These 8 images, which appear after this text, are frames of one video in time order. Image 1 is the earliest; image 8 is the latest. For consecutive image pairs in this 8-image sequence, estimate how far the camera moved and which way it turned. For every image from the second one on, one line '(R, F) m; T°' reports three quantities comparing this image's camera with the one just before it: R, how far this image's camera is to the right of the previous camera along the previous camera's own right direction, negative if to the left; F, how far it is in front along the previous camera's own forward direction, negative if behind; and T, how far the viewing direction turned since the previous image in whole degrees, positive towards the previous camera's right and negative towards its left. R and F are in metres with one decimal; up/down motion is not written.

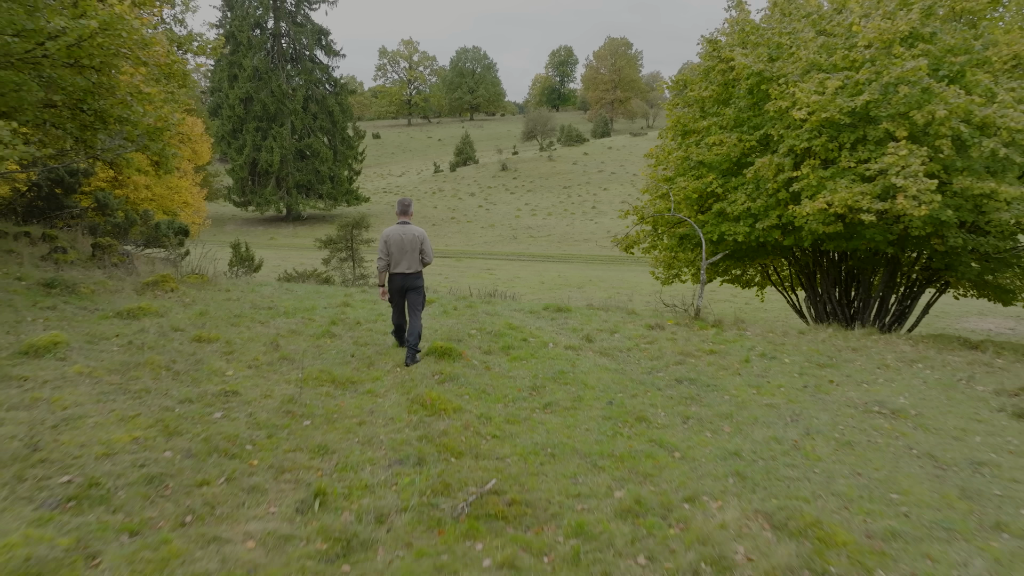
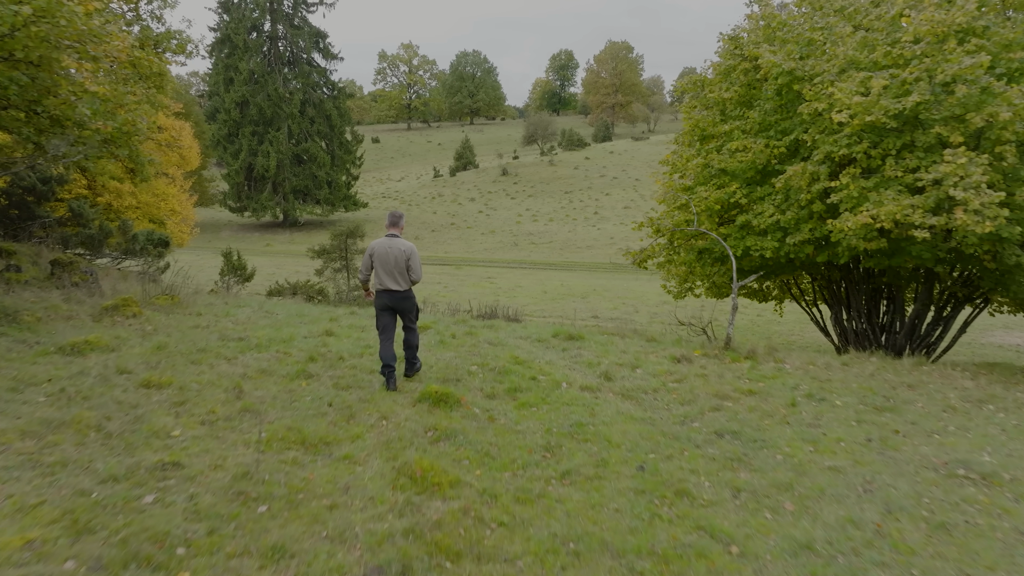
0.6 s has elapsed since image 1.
(-0.1, +1.0) m; 0°
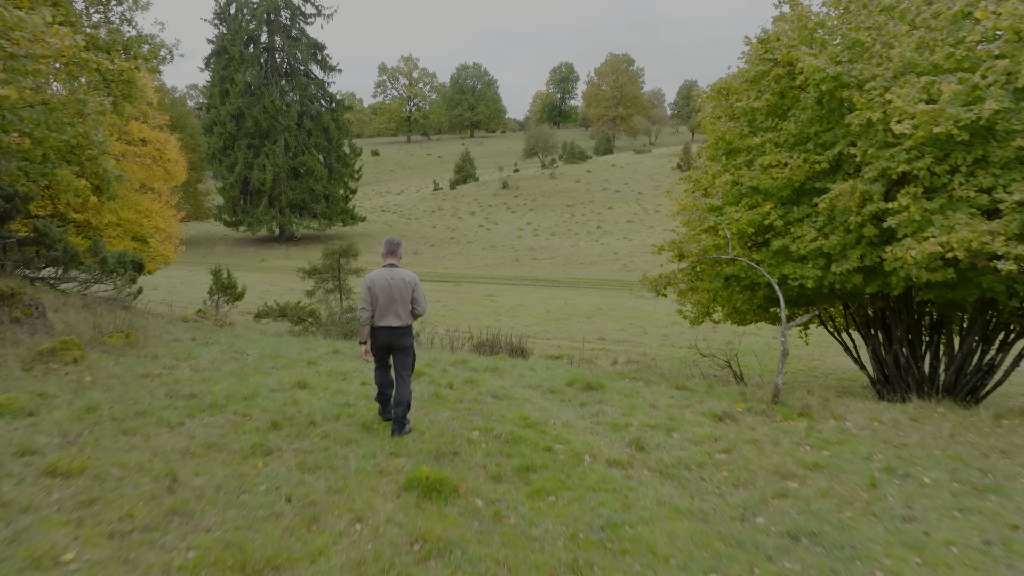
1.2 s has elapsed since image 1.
(-0.1, +1.2) m; 0°
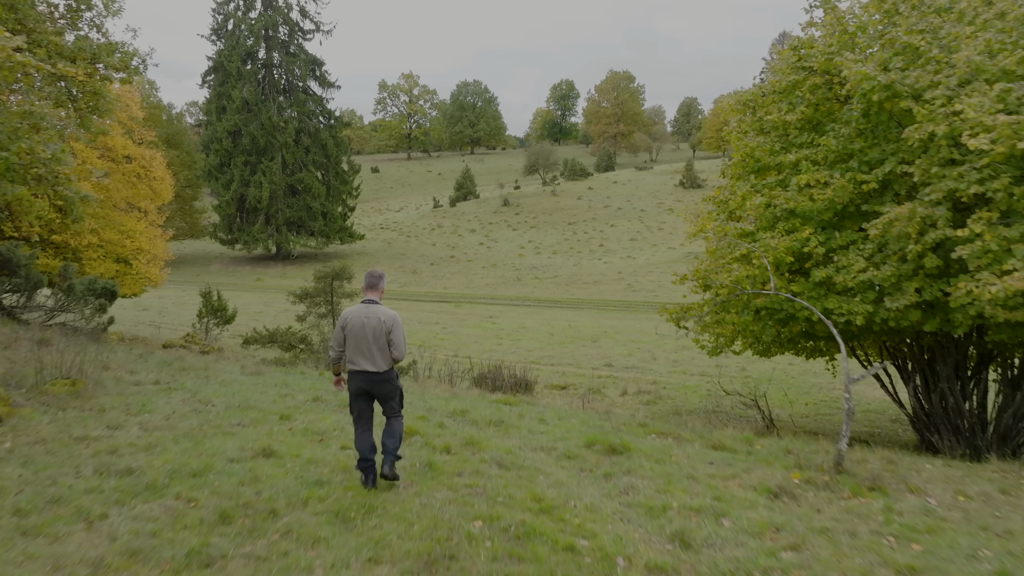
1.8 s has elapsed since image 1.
(-0.1, +1.1) m; 0°
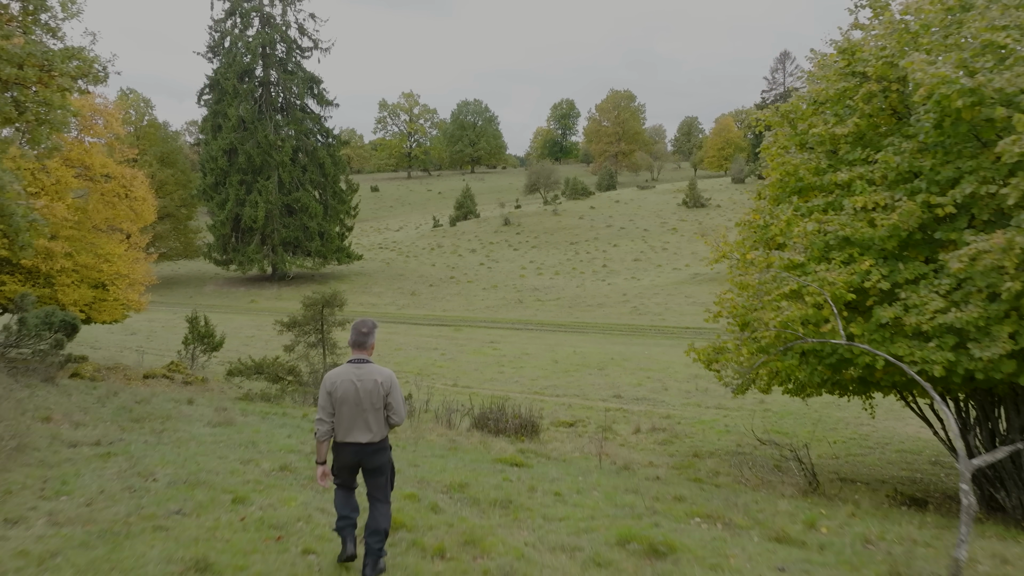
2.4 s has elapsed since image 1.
(-0.1, +1.2) m; 0°
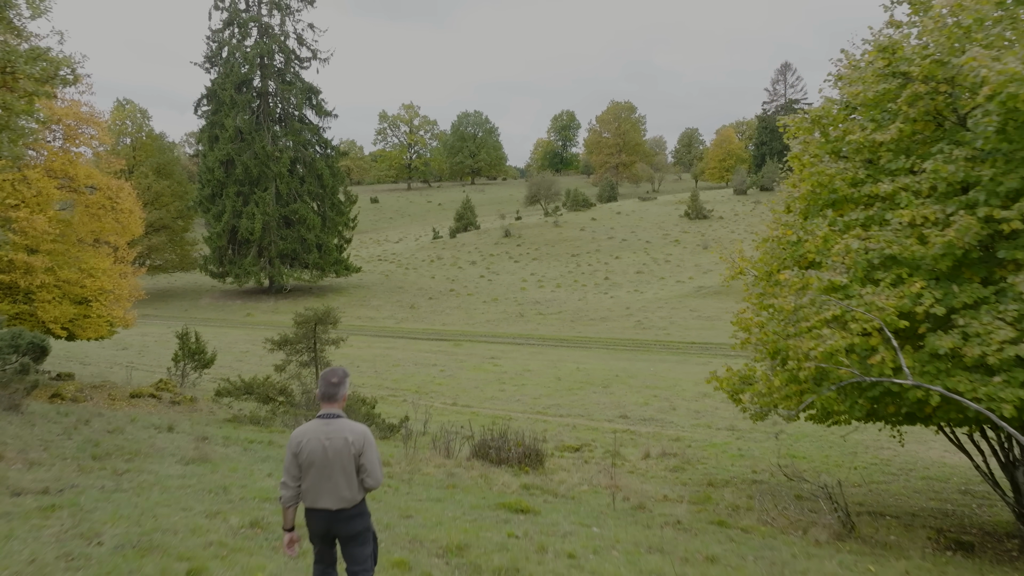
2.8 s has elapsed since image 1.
(0.0, +0.8) m; 0°
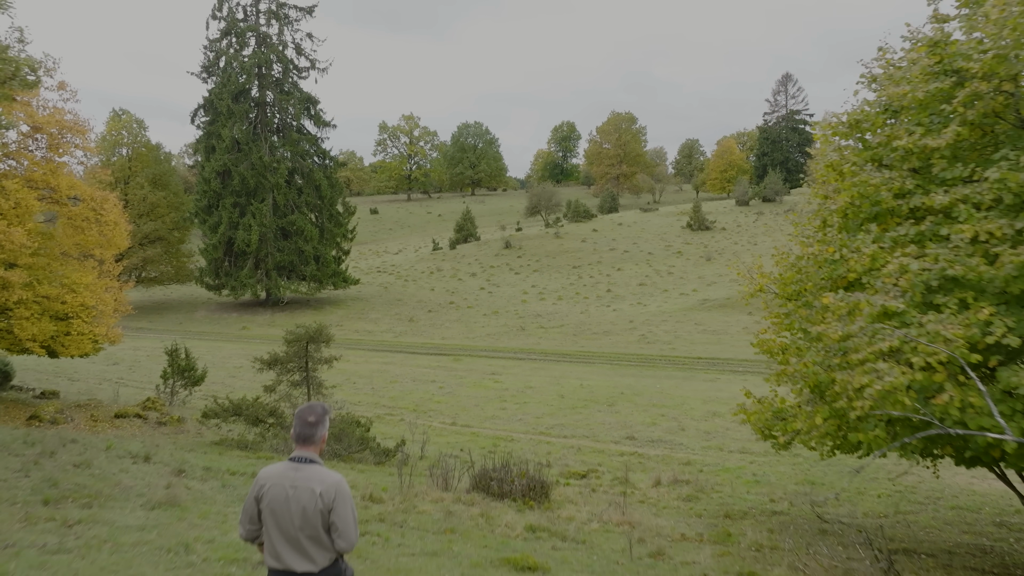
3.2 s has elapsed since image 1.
(0.0, +0.8) m; 0°
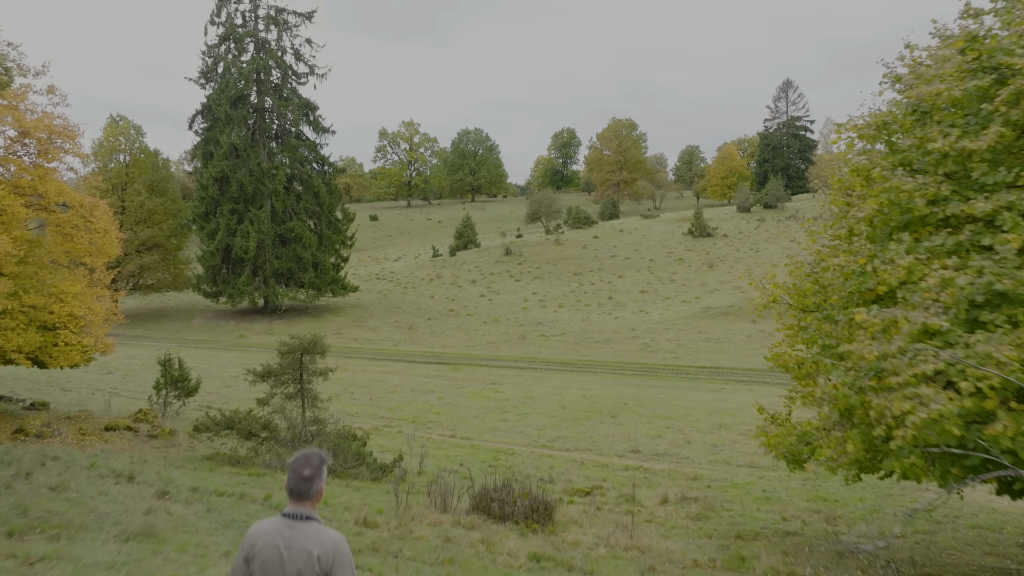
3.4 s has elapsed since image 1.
(0.0, +0.5) m; 0°
